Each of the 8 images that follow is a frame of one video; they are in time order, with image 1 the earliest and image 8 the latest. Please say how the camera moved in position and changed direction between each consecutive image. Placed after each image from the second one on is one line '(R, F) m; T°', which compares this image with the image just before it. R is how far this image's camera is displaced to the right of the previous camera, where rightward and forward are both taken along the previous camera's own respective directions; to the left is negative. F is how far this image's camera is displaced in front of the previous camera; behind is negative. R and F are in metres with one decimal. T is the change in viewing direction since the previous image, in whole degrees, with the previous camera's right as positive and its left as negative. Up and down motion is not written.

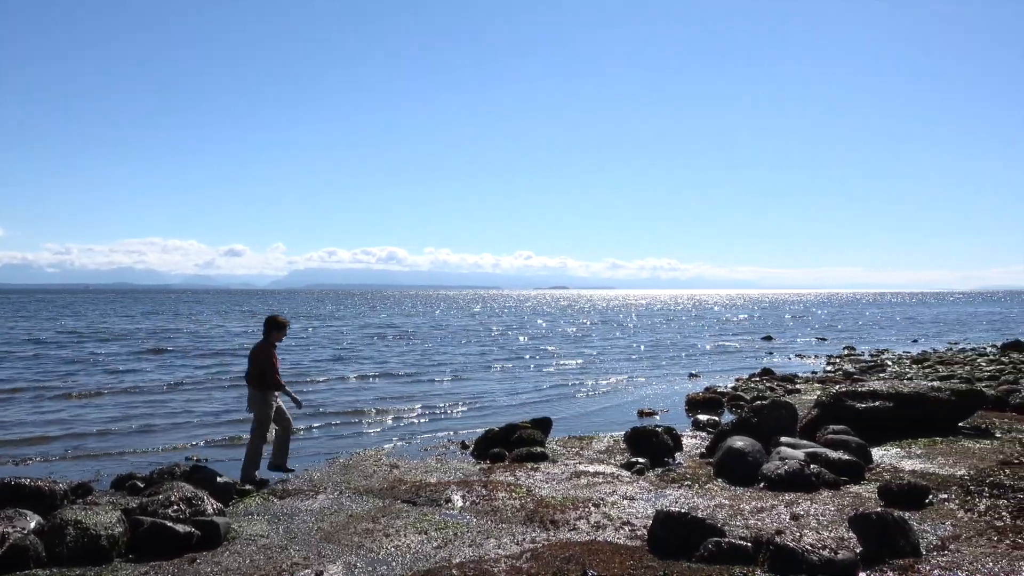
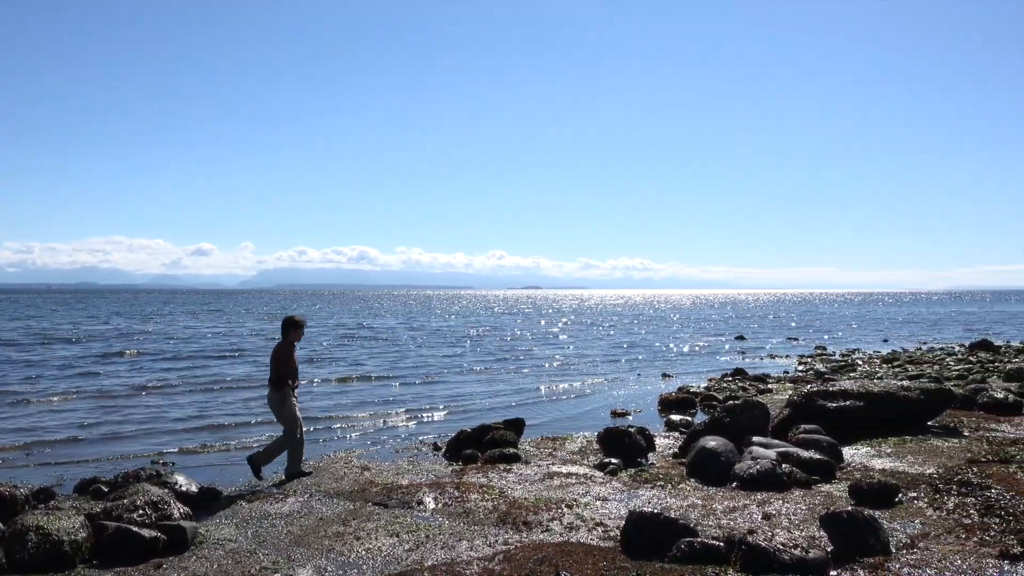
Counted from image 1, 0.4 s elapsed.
(0.0, +0.1) m; +2°
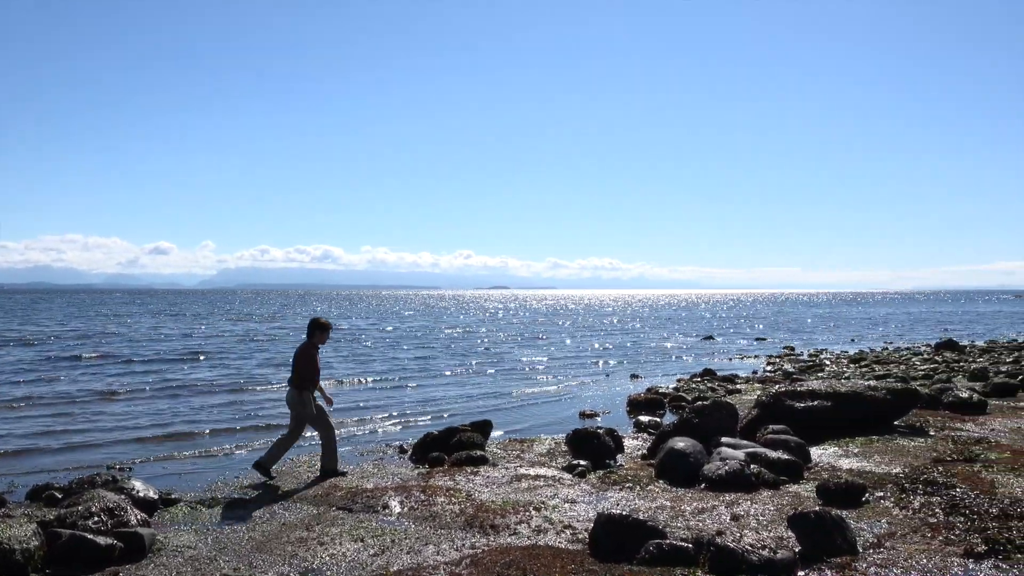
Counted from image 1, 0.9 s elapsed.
(+0.1, +0.2) m; +2°
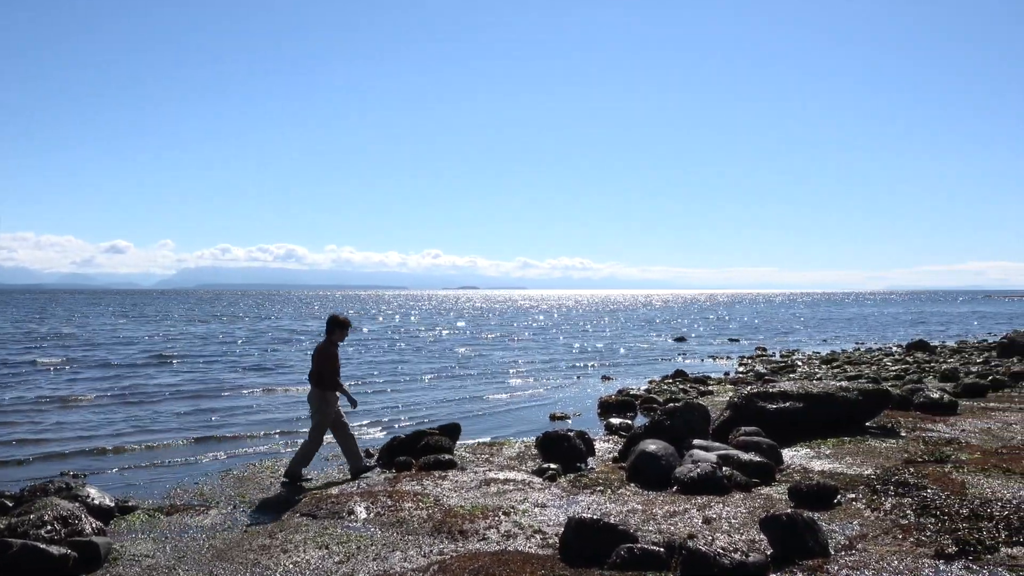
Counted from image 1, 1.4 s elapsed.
(+0.1, +0.3) m; +2°
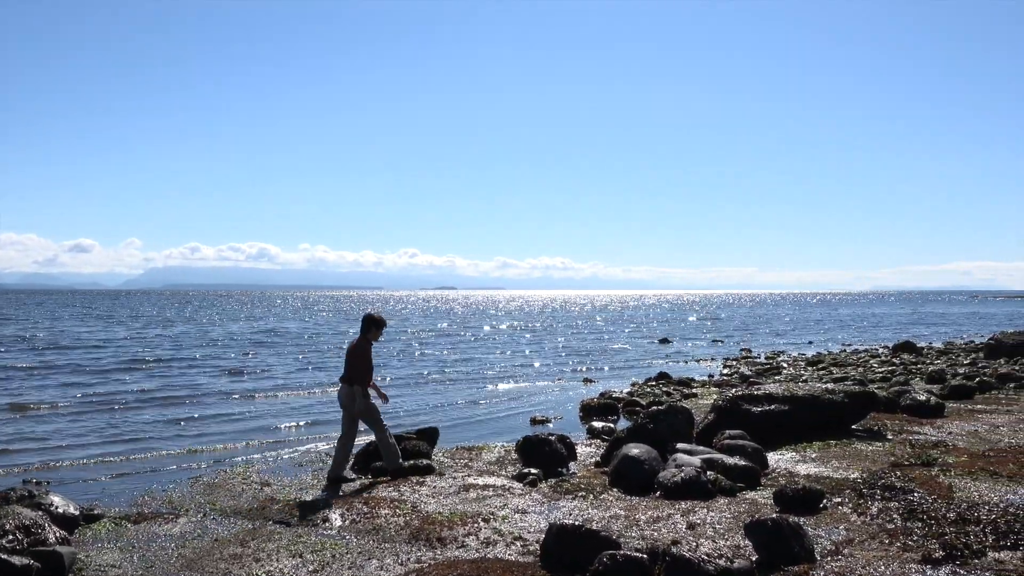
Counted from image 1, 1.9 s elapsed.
(+0.1, +0.3) m; +1°
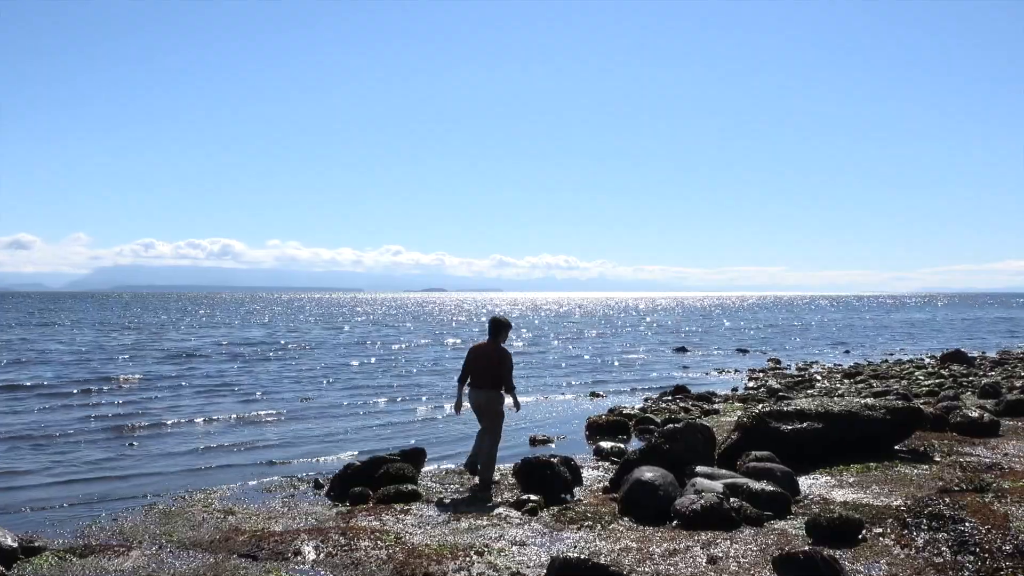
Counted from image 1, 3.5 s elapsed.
(+0.1, +1.5) m; 0°
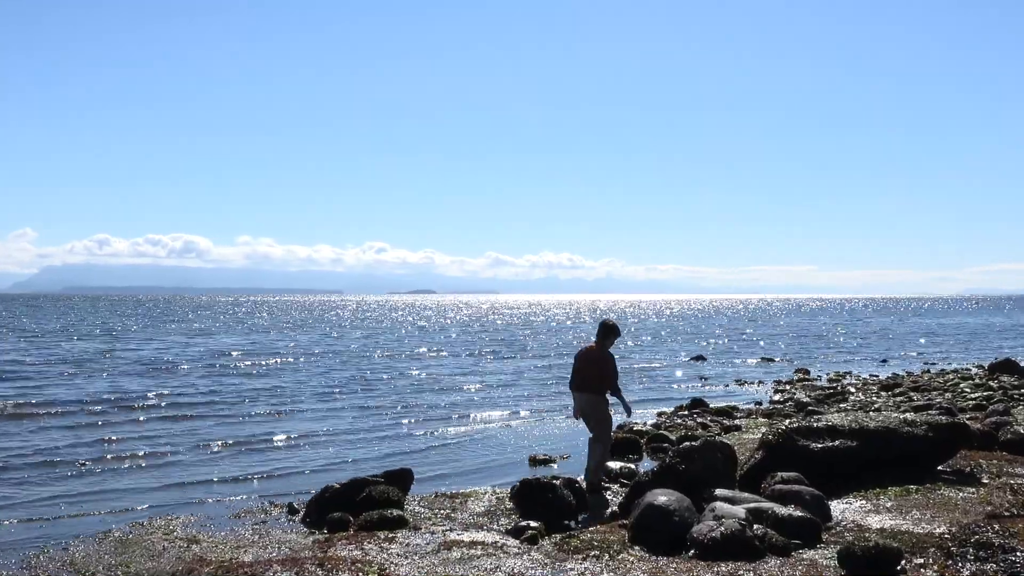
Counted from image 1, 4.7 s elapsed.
(0.0, +1.2) m; 0°
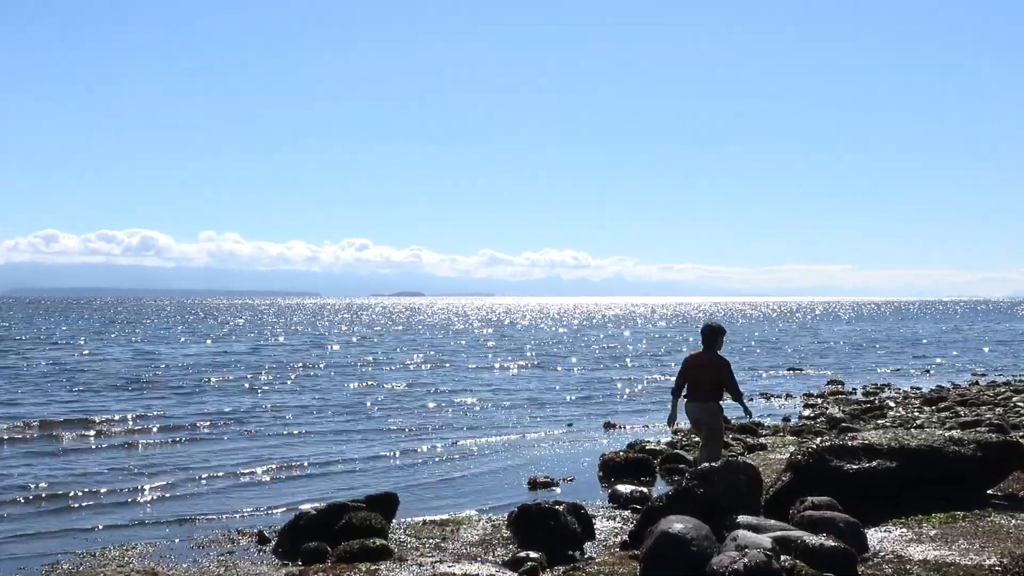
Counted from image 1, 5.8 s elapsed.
(0.0, +1.1) m; 0°
